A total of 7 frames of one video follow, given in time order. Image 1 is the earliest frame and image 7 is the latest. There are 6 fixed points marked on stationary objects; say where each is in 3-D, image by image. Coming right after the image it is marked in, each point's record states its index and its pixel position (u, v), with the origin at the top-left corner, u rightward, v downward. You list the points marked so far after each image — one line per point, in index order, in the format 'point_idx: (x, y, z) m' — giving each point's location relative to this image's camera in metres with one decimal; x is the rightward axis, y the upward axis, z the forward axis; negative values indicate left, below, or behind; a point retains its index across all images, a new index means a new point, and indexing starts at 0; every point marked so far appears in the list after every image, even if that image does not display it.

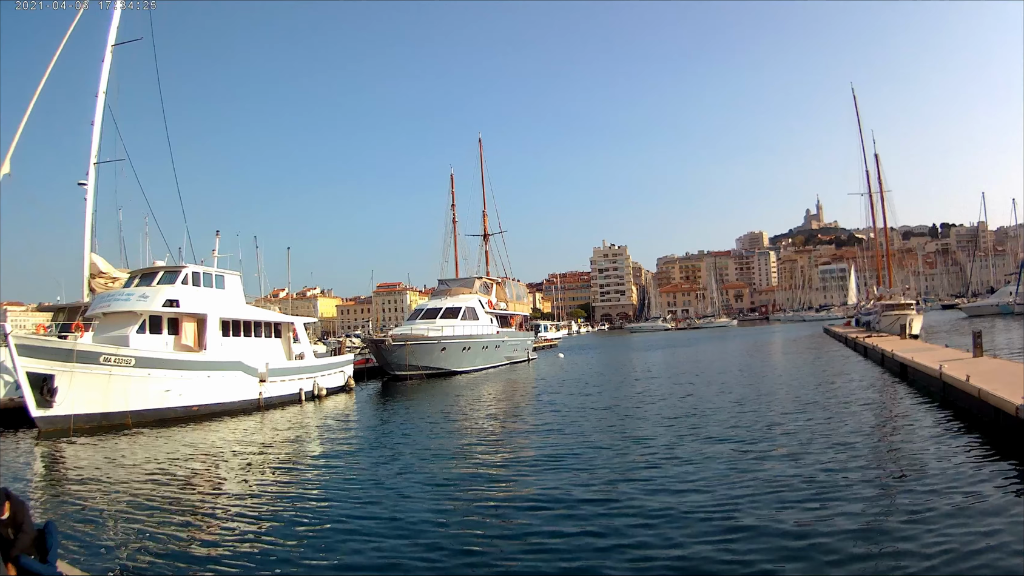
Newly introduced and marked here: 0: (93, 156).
0: (-11.1, +3.5, +16.9) m
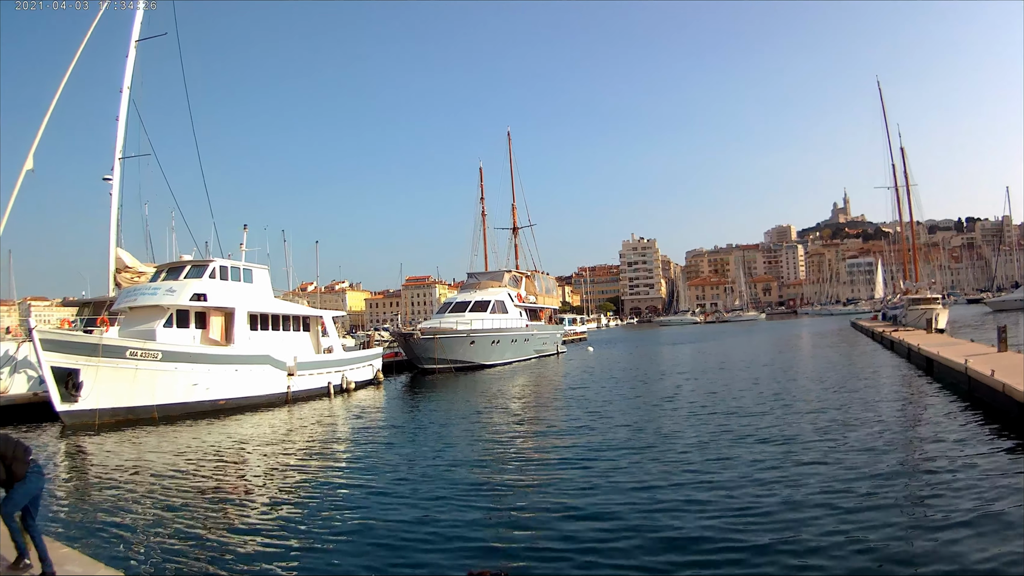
0: (-10.5, +3.7, +17.0) m
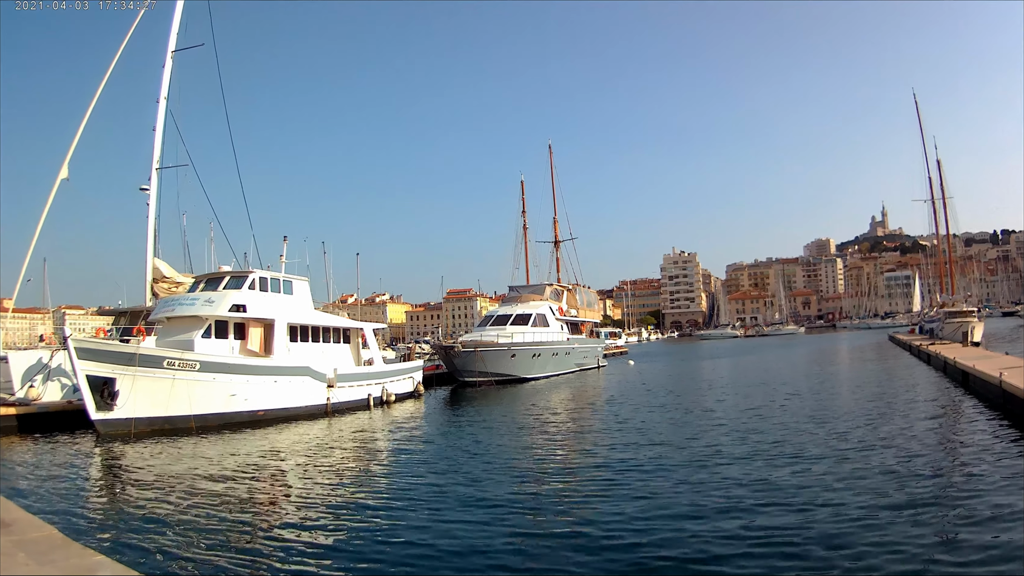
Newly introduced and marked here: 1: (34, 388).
0: (-9.6, +3.4, +17.1) m
1: (-14.8, -3.0, +19.0) m
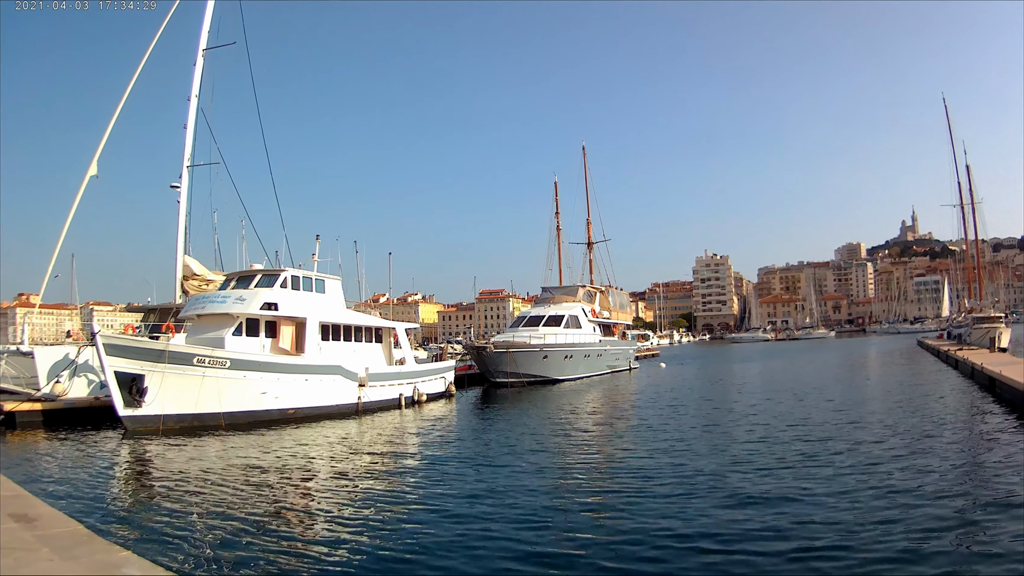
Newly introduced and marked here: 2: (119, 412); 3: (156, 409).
0: (-8.8, +3.5, +17.2) m
1: (-13.9, -2.9, +19.3) m
2: (-11.0, -3.5, +17.9) m
3: (-10.0, -3.4, +18.0) m
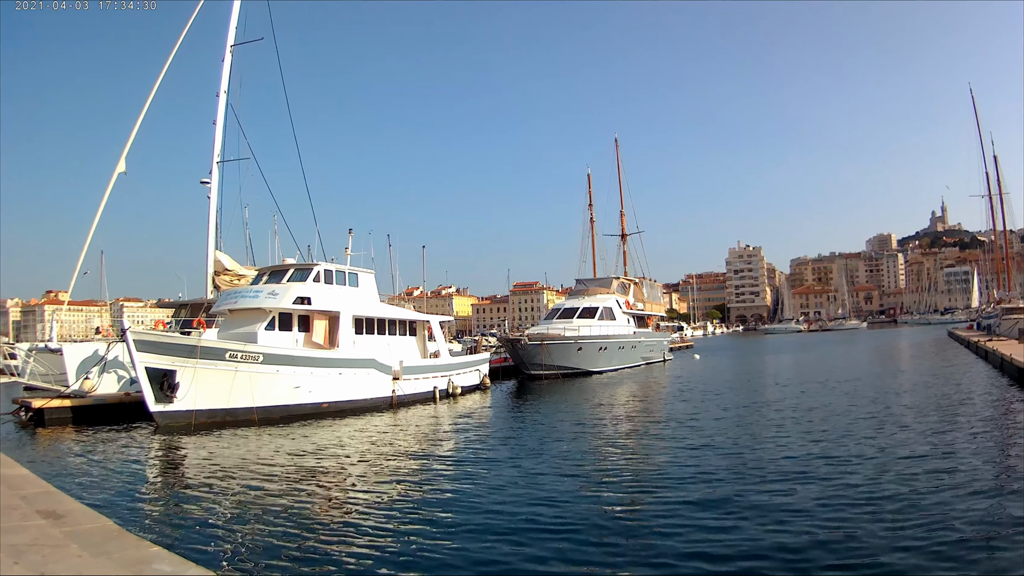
0: (-8.0, +3.6, +17.2) m
1: (-12.9, -2.8, +19.6) m
2: (-10.2, -3.4, +18.1) m
3: (-9.1, -3.3, +18.1) m
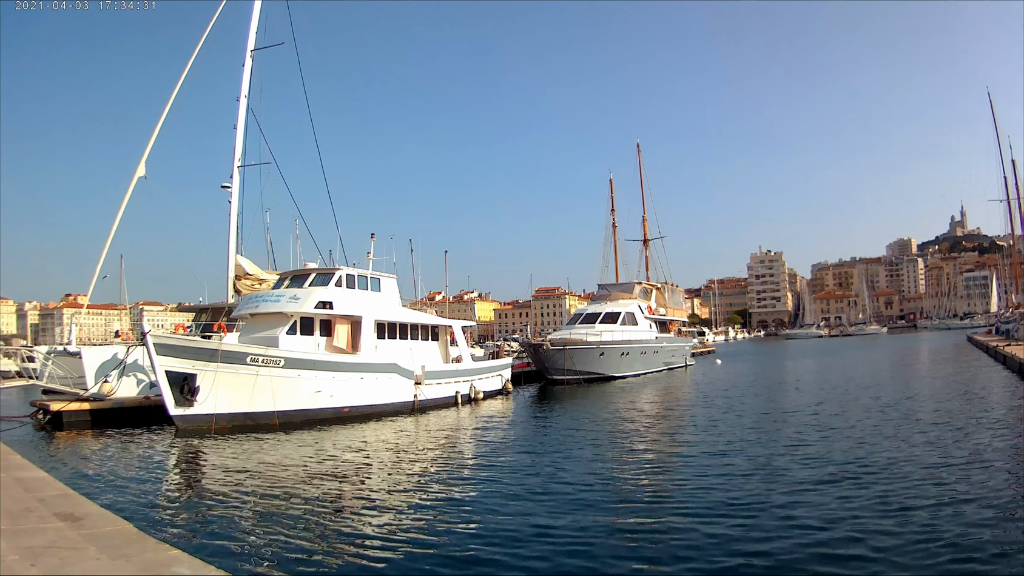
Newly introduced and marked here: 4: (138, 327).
0: (-7.4, +3.5, +17.3) m
1: (-12.3, -2.9, +19.8) m
2: (-9.6, -3.5, +18.2) m
3: (-8.5, -3.4, +18.2) m
4: (-10.6, -1.1, +18.6) m
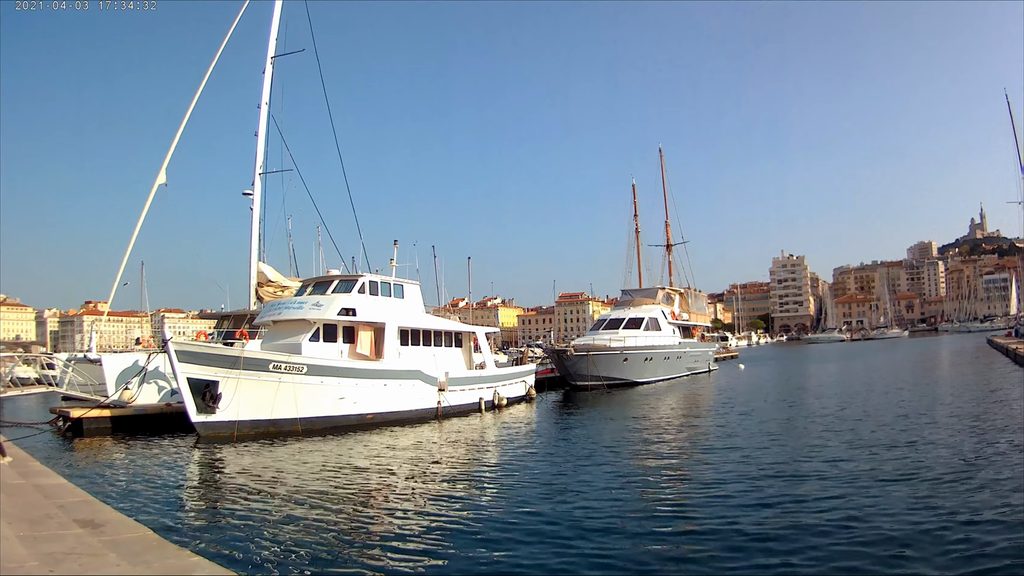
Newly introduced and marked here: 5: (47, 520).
0: (-6.8, +3.3, +17.3) m
1: (-11.6, -3.2, +19.9) m
2: (-8.9, -3.7, +18.2) m
3: (-7.9, -3.6, +18.2) m
4: (-10.0, -1.4, +18.7) m
5: (-6.7, -3.3, +9.2) m
